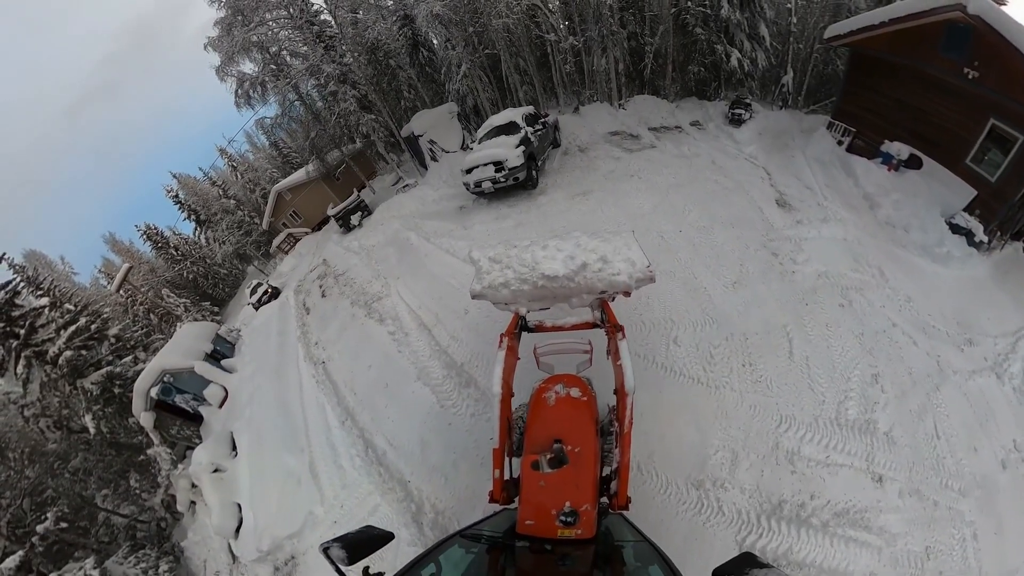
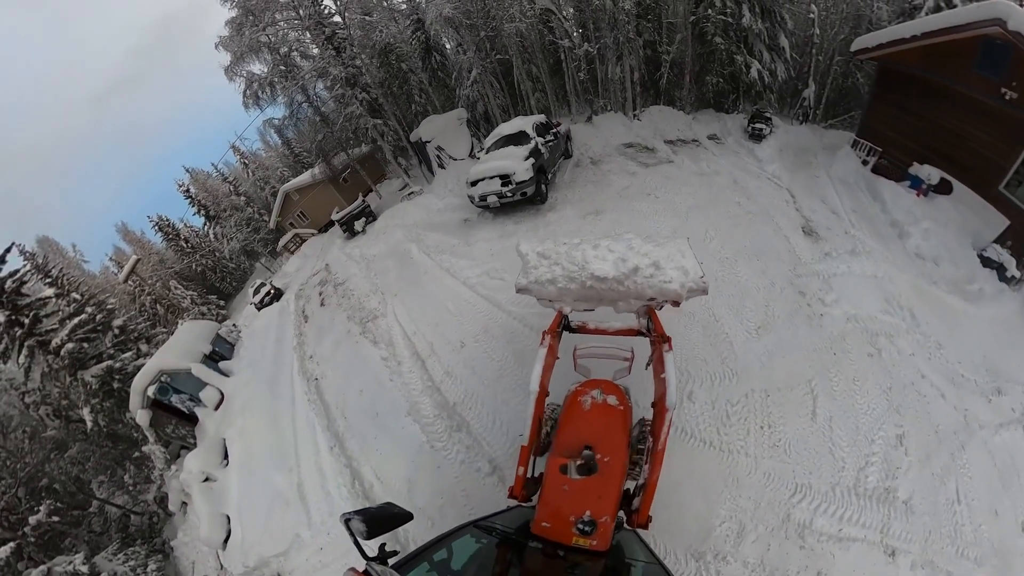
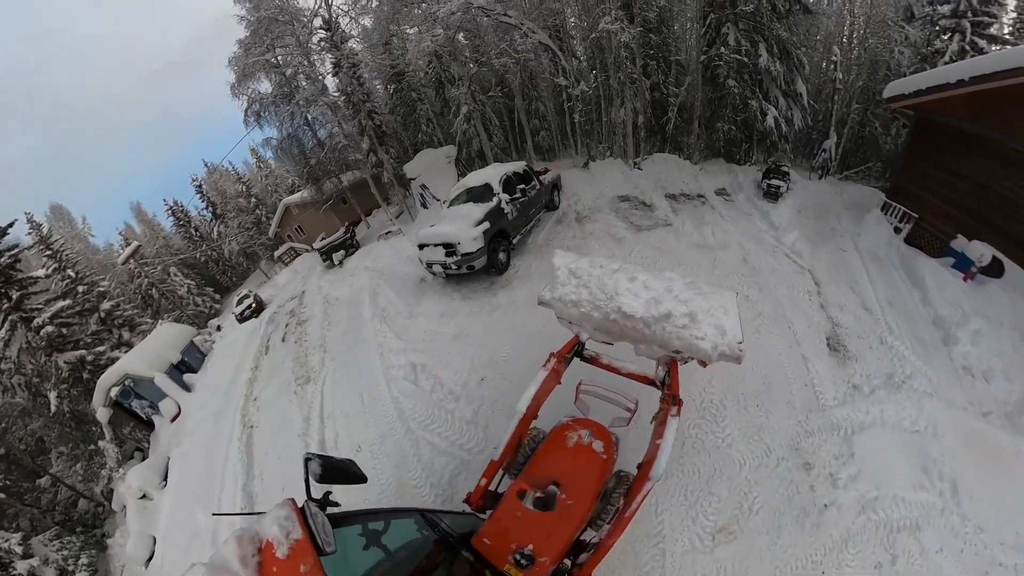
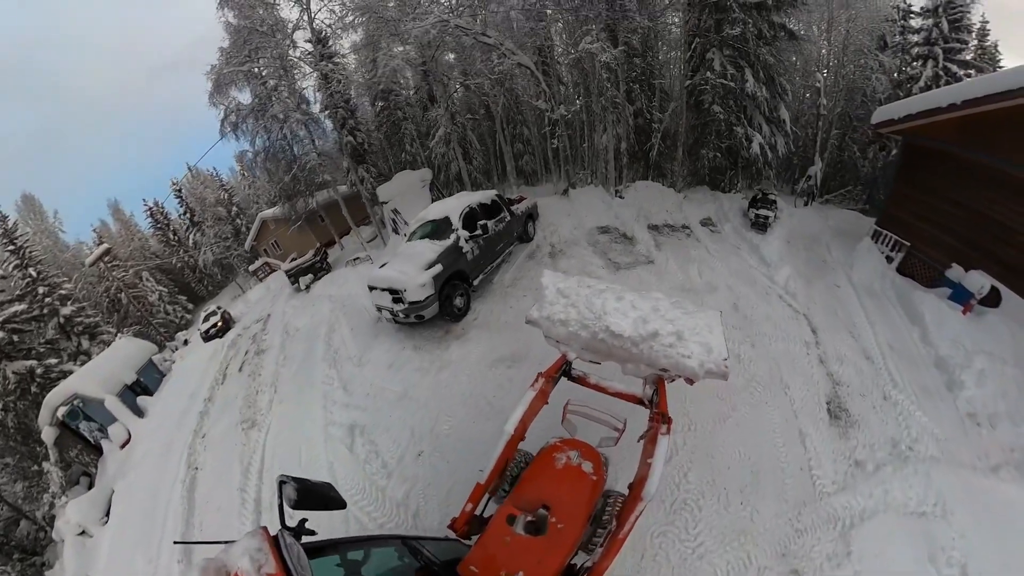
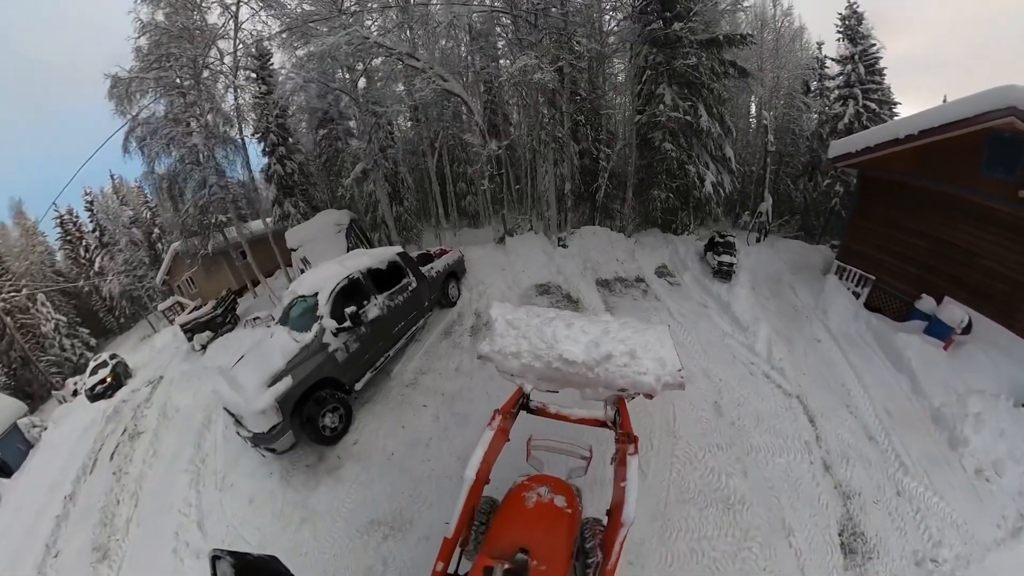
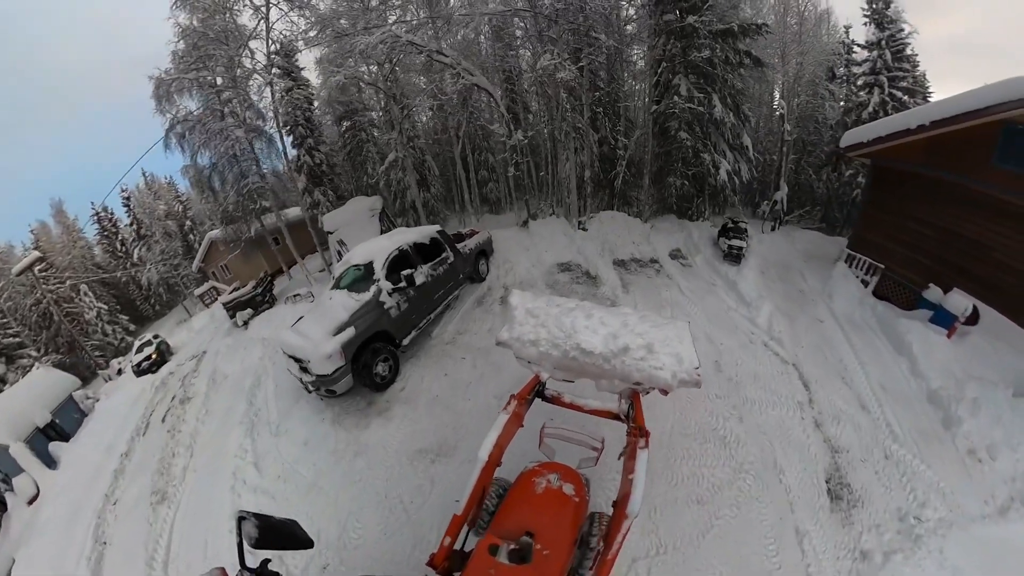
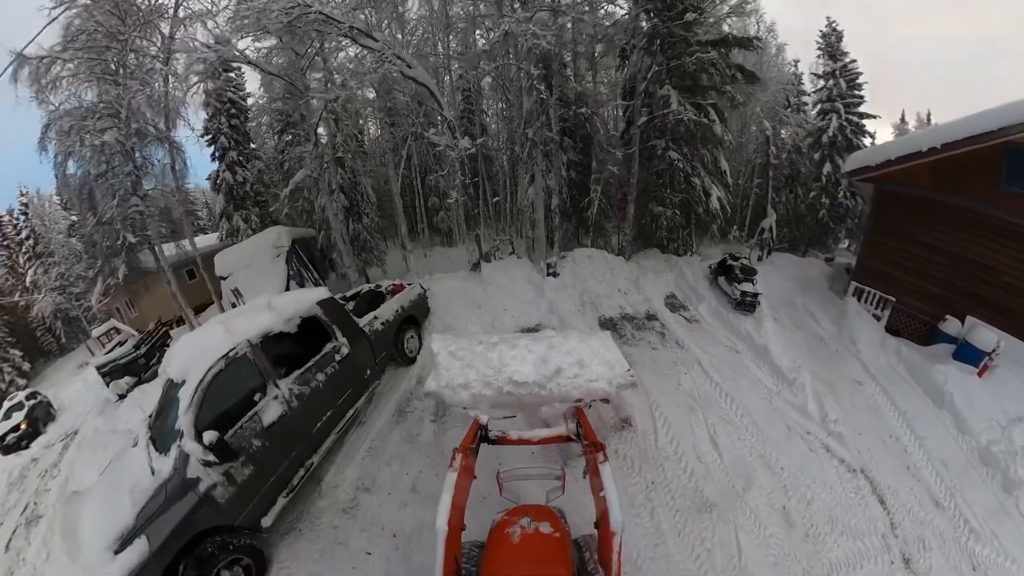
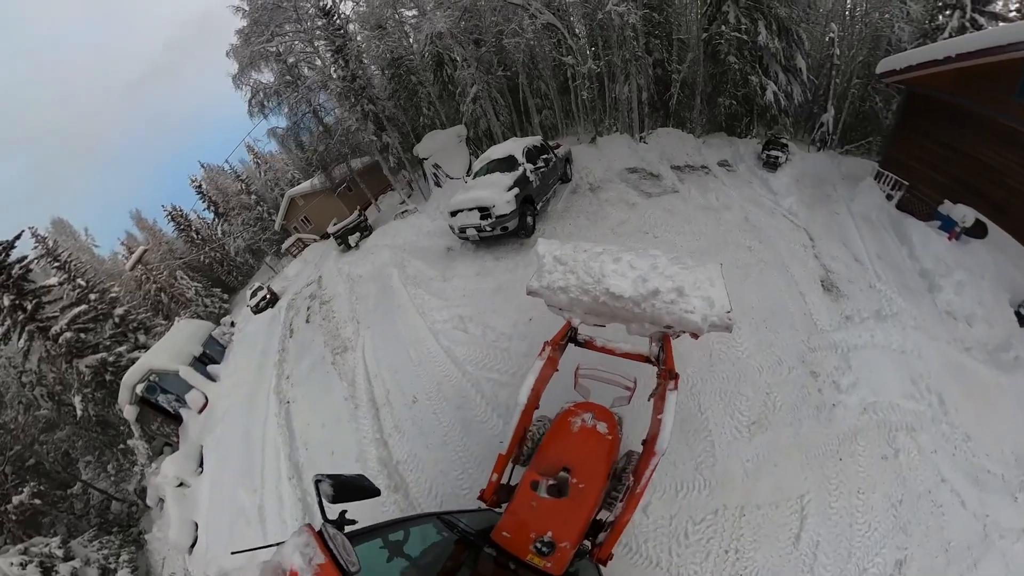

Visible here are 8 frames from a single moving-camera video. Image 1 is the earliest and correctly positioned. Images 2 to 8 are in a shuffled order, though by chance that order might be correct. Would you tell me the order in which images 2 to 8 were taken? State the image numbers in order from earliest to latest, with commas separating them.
2, 8, 3, 4, 6, 5, 7
